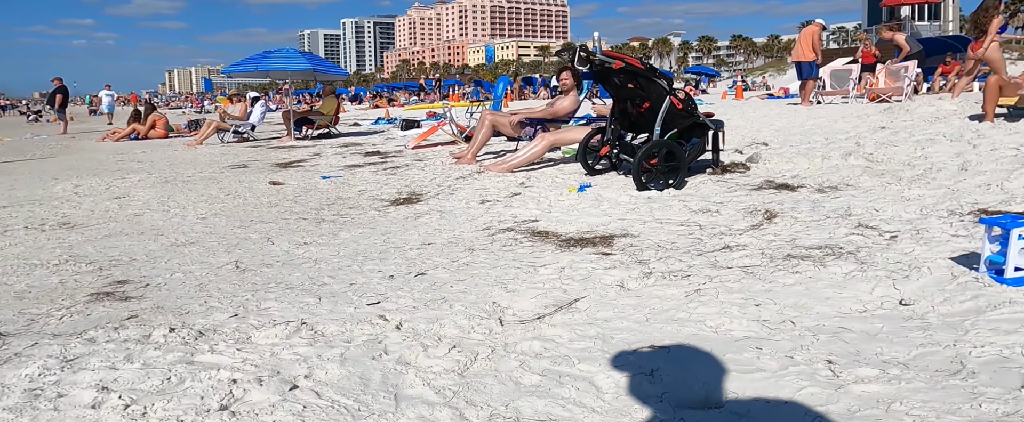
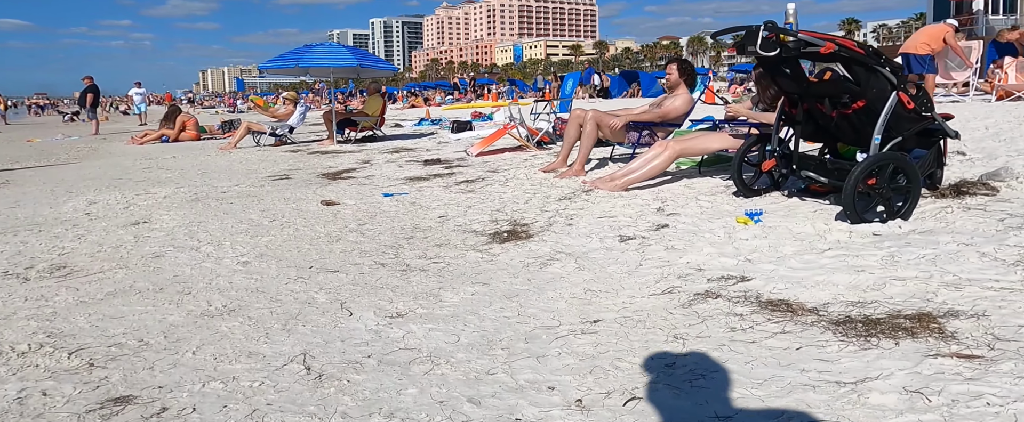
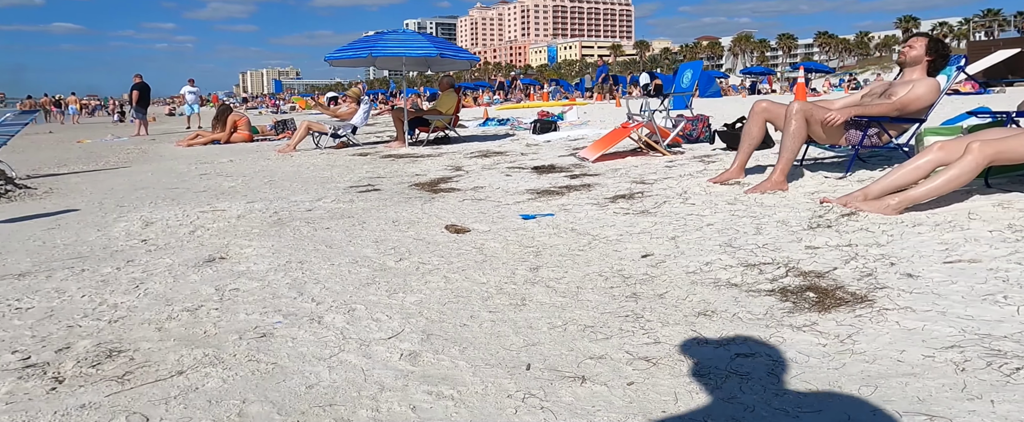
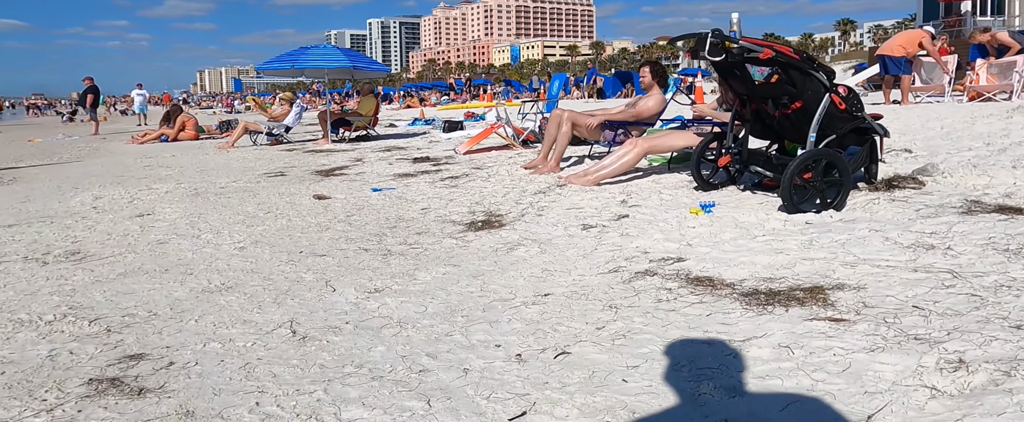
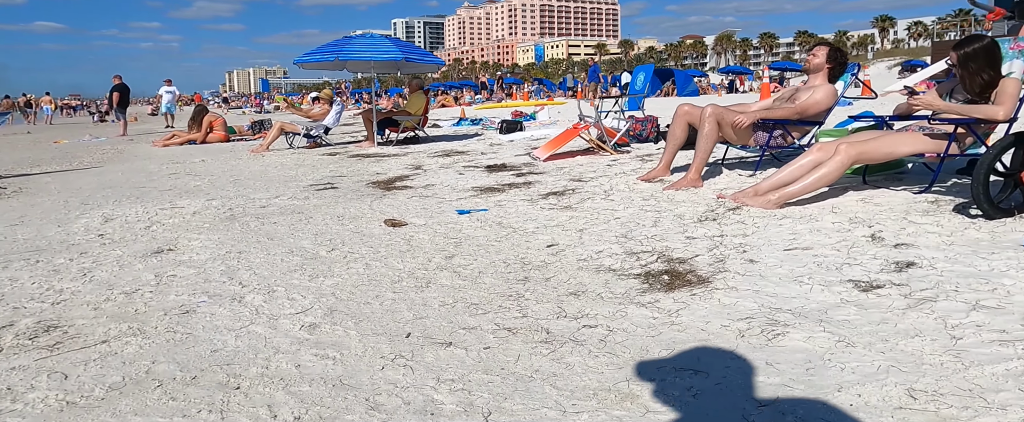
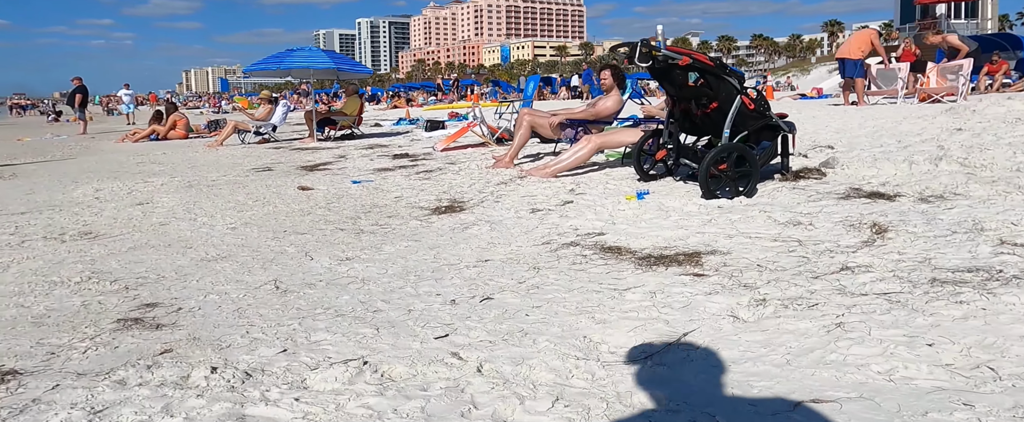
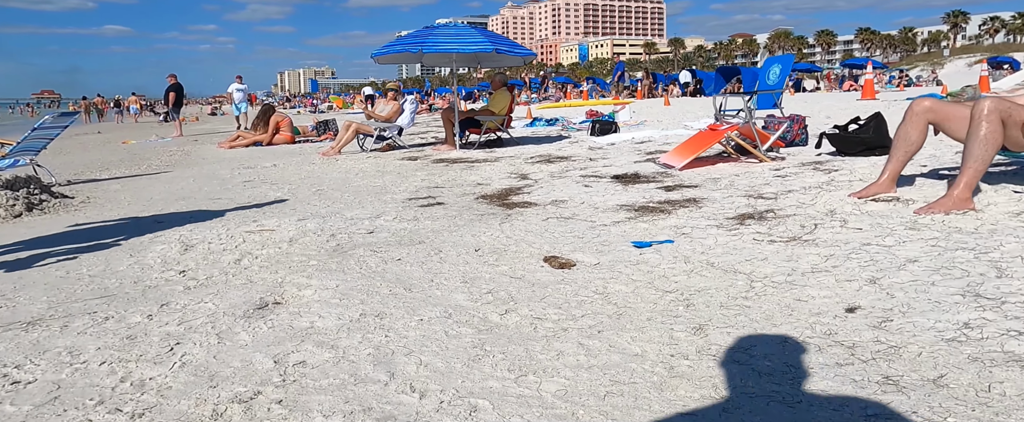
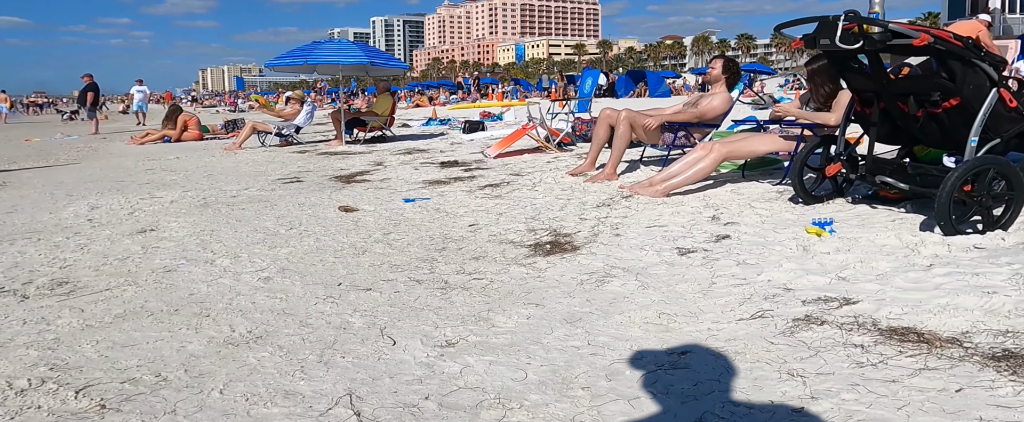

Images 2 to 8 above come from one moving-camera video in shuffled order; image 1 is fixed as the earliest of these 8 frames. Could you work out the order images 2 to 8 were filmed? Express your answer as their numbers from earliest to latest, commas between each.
6, 4, 2, 8, 5, 3, 7
